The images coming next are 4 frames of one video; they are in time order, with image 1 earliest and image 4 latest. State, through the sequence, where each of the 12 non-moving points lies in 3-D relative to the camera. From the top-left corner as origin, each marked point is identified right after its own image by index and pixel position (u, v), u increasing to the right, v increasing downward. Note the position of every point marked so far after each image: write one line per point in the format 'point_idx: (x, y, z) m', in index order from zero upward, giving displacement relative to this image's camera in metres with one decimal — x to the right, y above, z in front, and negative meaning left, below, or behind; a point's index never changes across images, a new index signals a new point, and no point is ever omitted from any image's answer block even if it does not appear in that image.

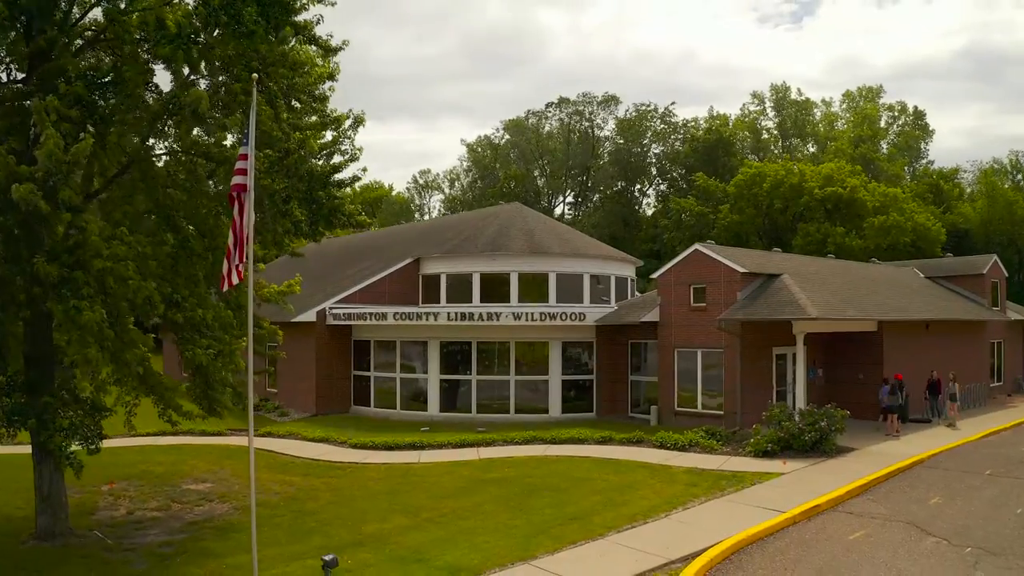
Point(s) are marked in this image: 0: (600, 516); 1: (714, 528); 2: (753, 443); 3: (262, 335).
0: (+1.7, -4.2, +15.2) m
1: (+3.6, -4.2, +14.3) m
2: (+5.9, -3.7, +19.8) m
3: (-6.0, -0.8, +19.0) m
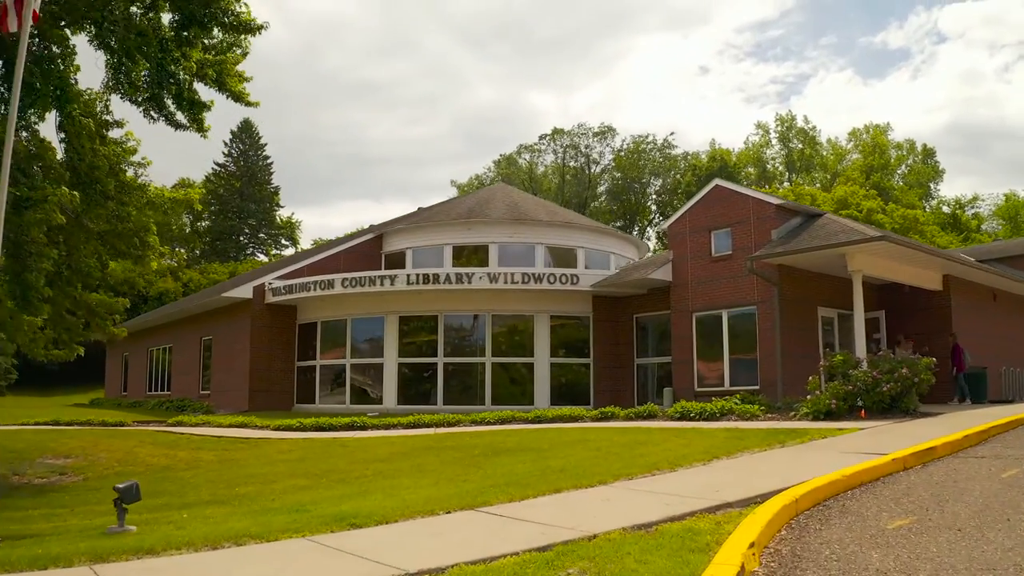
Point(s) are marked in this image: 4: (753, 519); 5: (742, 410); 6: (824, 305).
0: (+1.1, -2.2, +9.8) m
1: (+3.0, -2.0, +8.9) m
2: (+5.3, -2.0, +14.5) m
3: (-6.6, +1.0, +13.9) m
4: (+1.9, -1.9, +6.5) m
5: (+4.3, -2.3, +15.1) m
6: (+7.1, -0.4, +18.5) m
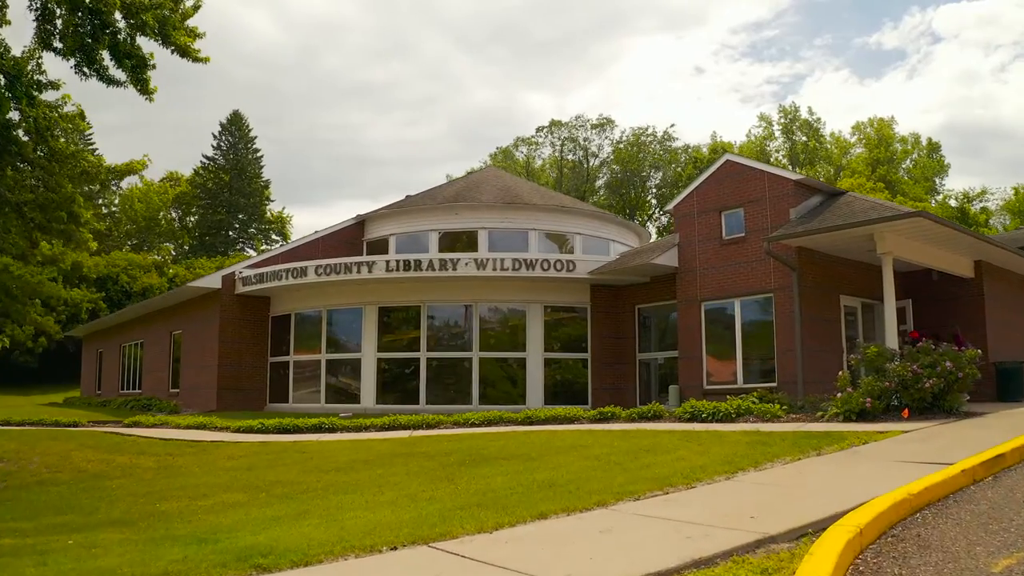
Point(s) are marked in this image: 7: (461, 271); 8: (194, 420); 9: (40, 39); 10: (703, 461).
0: (+0.8, -1.9, +7.9) m
1: (+2.8, -1.8, +7.1) m
2: (+5.1, -1.8, +12.6) m
3: (-6.8, +1.3, +12.0) m
4: (+1.7, -1.6, +4.7) m
5: (+4.1, -2.0, +13.3) m
6: (+6.9, -0.1, +16.7) m
7: (-1.2, +0.4, +19.5) m
8: (-7.2, -3.0, +18.4) m
9: (-7.7, +4.1, +13.3) m
10: (+2.0, -1.8, +8.6) m
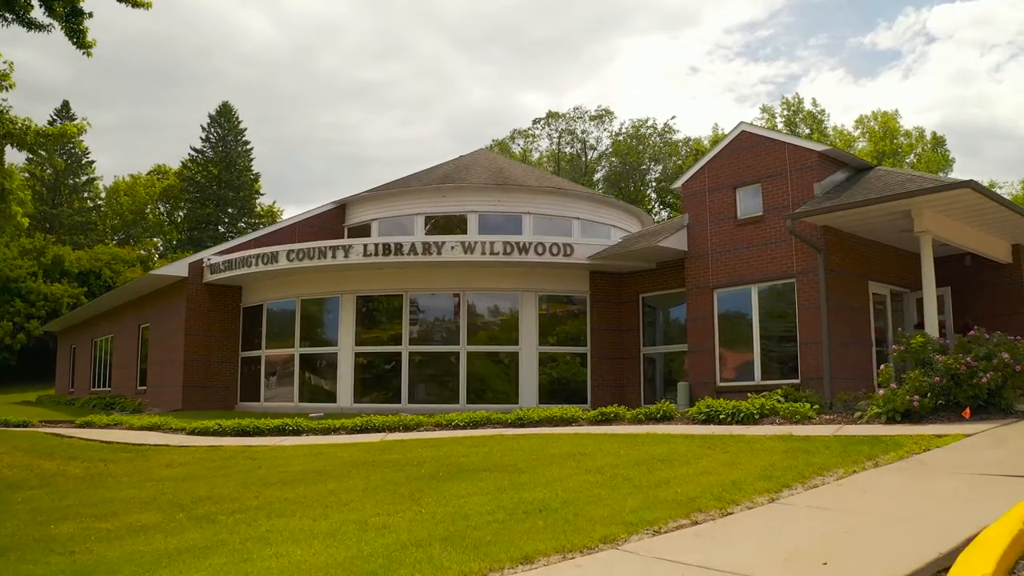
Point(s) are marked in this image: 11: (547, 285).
0: (+0.7, -1.6, +6.2) m
1: (+2.6, -1.5, +5.3) m
2: (+4.9, -1.5, +10.8) m
3: (-7.0, +1.6, +10.2) m
4: (+1.6, -1.3, +2.9) m
5: (+3.9, -1.7, +11.5) m
6: (+6.7, +0.2, +14.9) m
7: (-1.4, +0.7, +17.7) m
8: (-7.4, -2.7, +16.6) m
9: (-7.9, +4.4, +11.5) m
10: (+1.9, -1.6, +6.8) m
11: (+0.8, +0.1, +18.8) m
